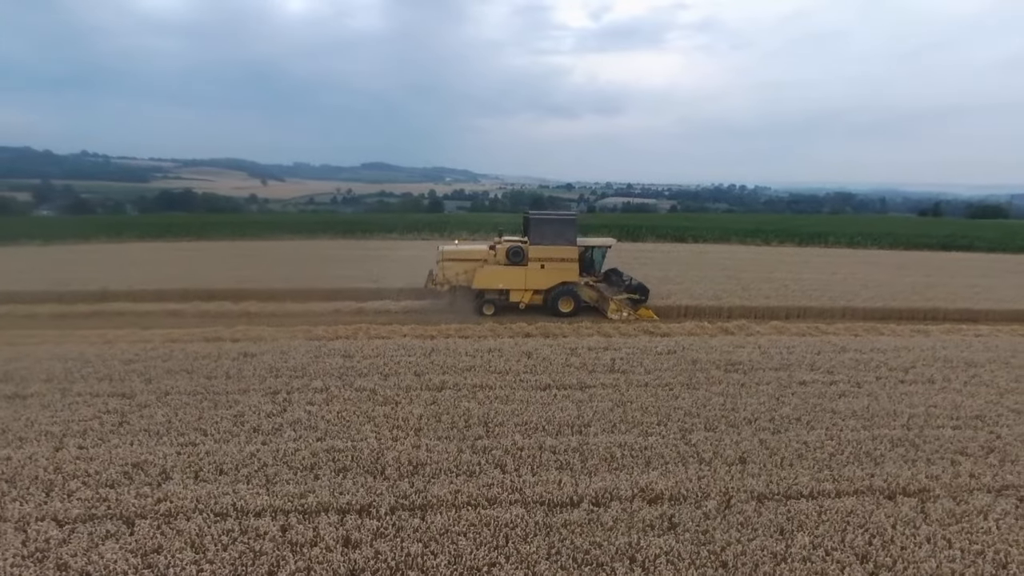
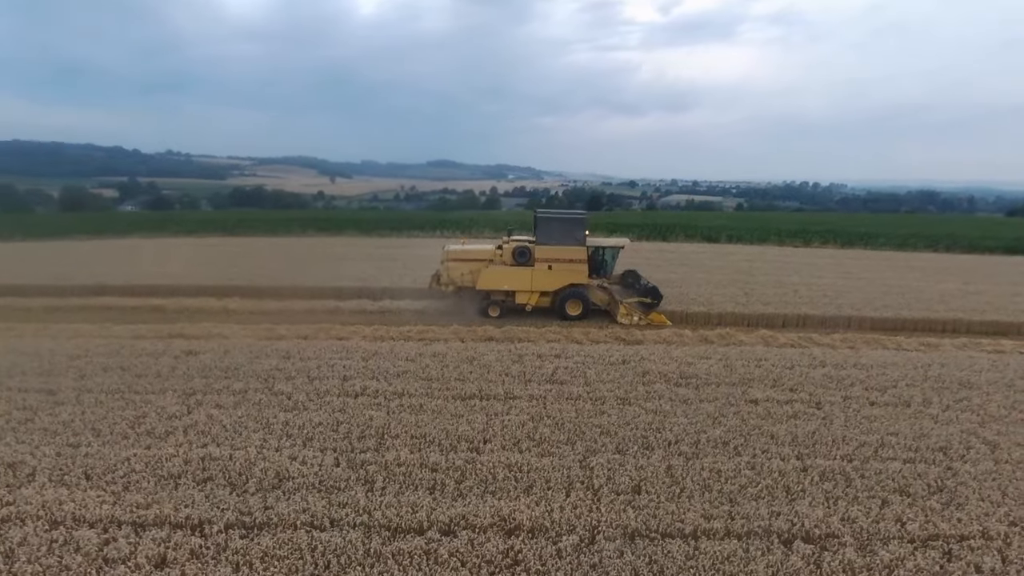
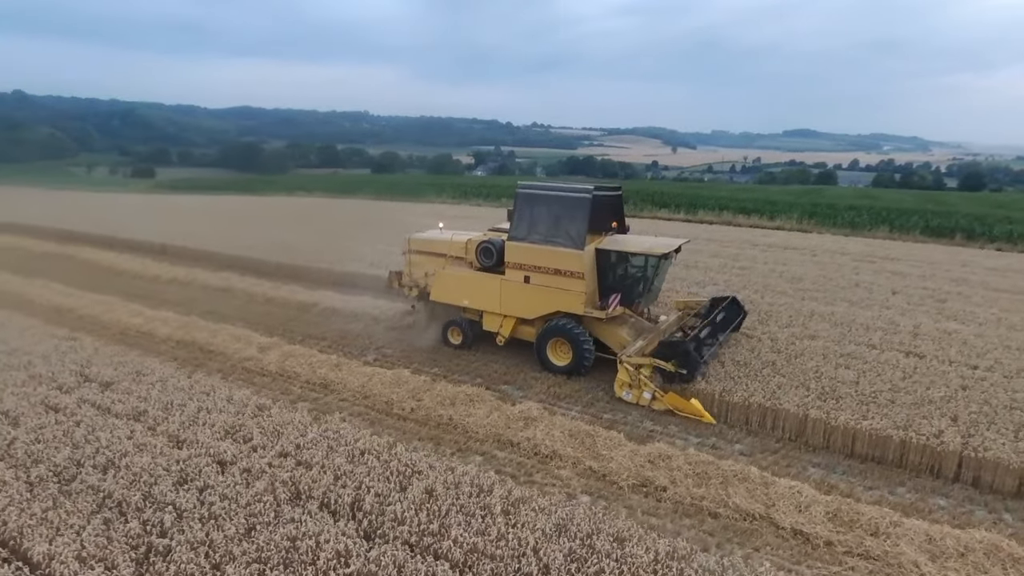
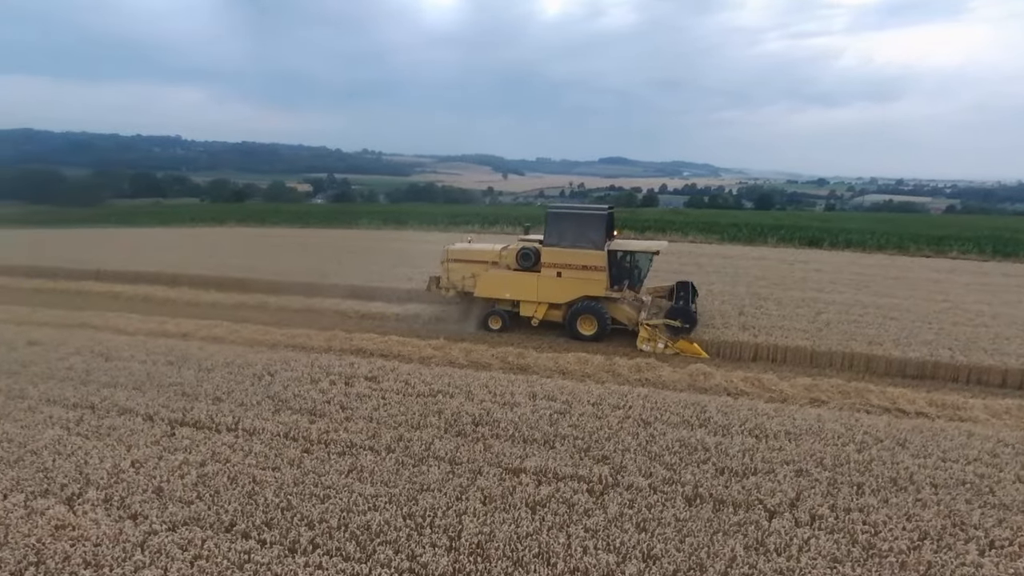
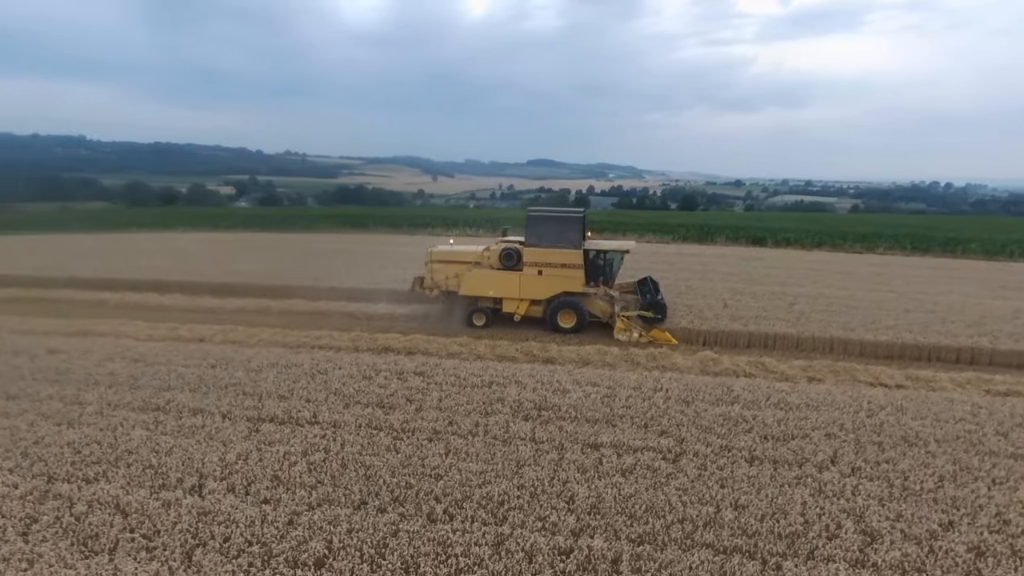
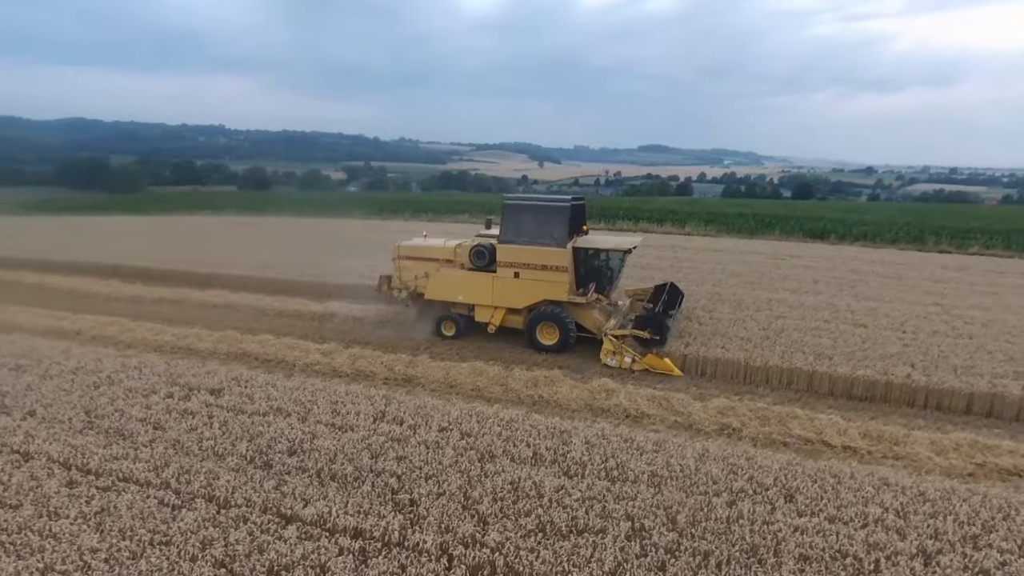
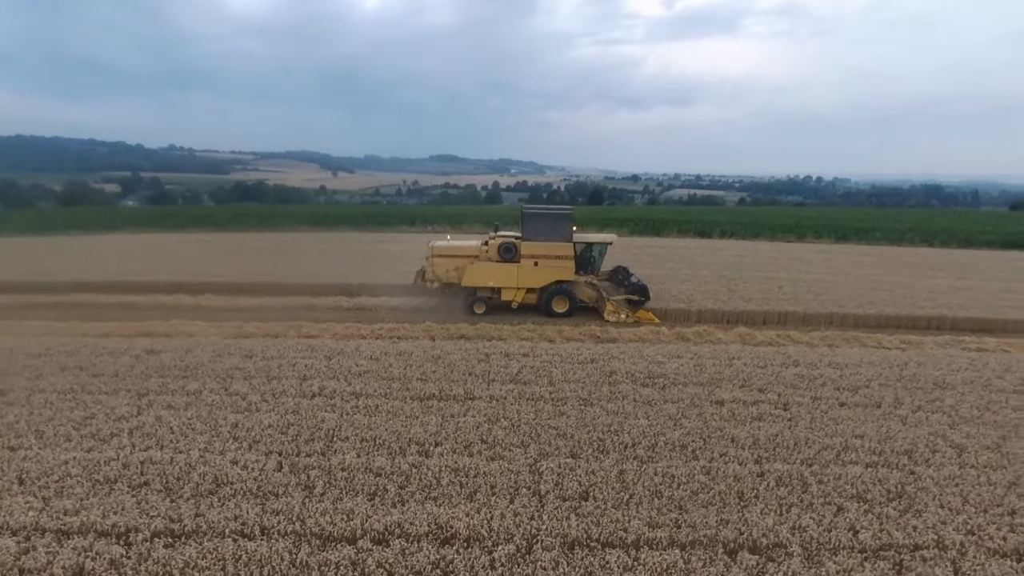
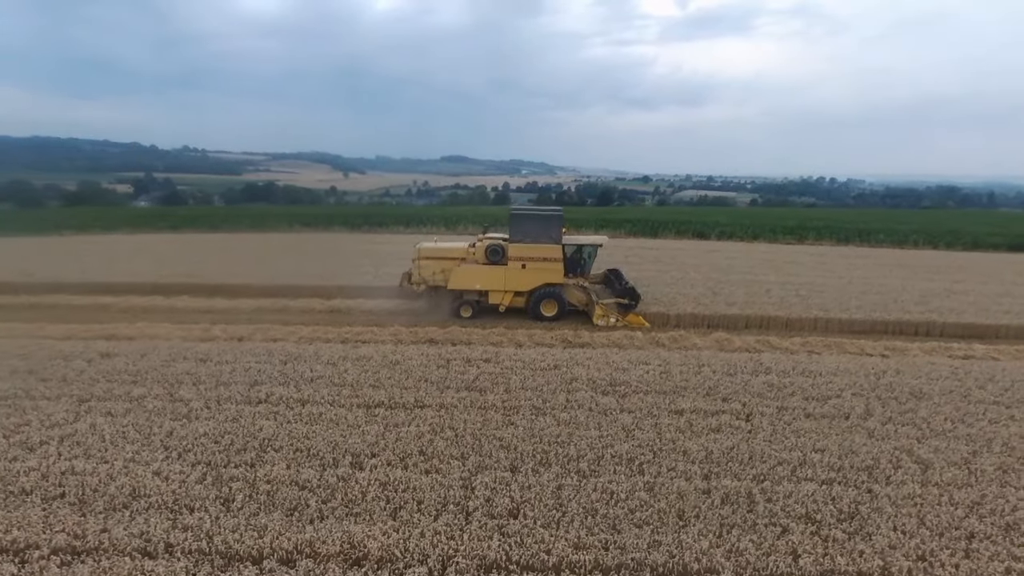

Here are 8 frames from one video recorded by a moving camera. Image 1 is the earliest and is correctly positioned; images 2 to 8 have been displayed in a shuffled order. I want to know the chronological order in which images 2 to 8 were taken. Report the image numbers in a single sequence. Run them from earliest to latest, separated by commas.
2, 7, 8, 5, 4, 6, 3
